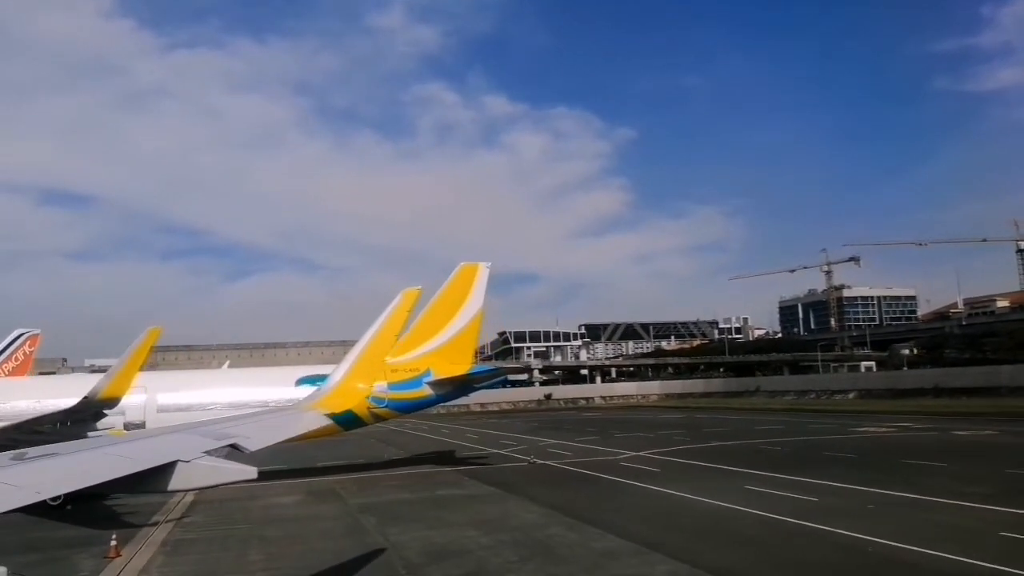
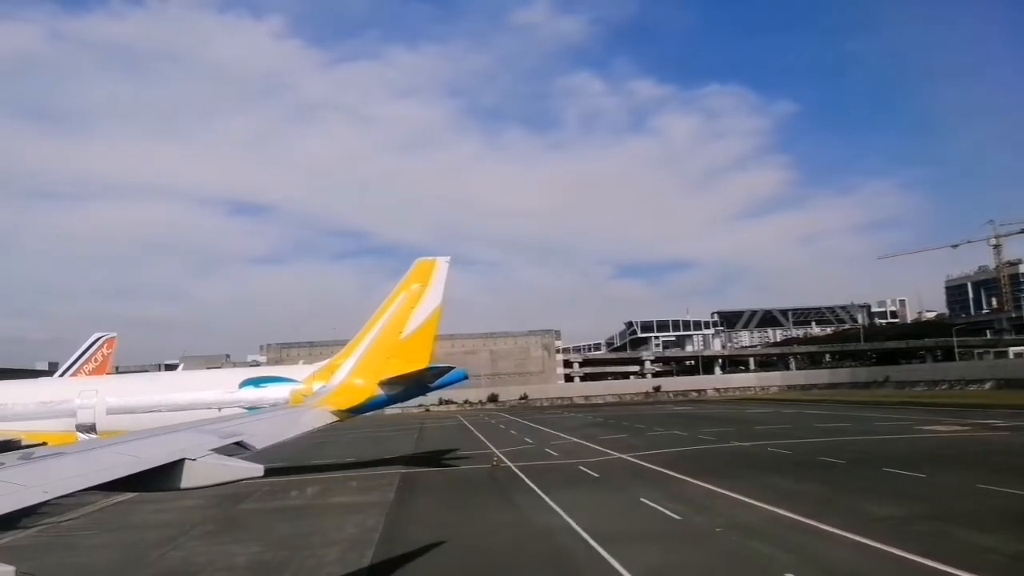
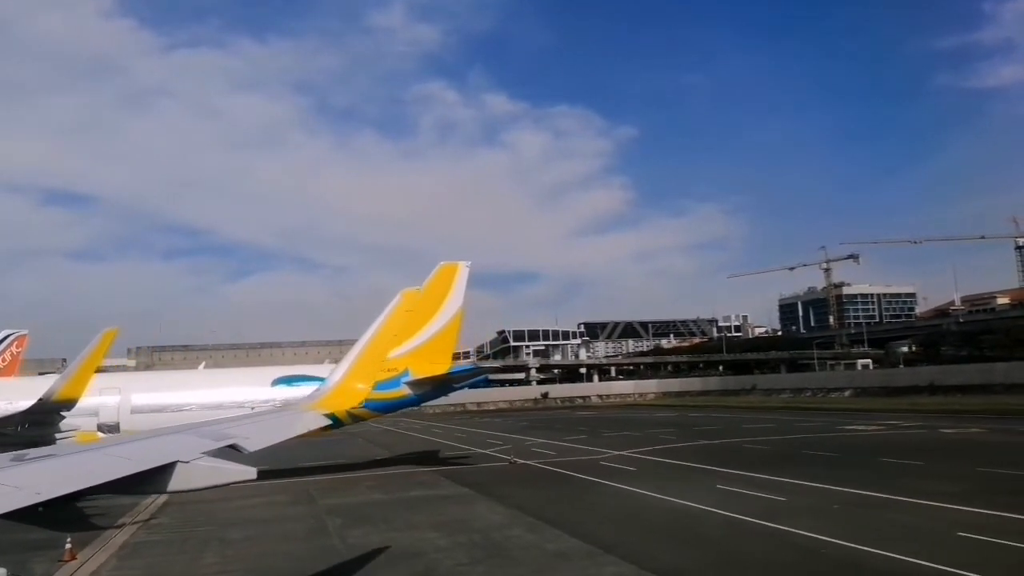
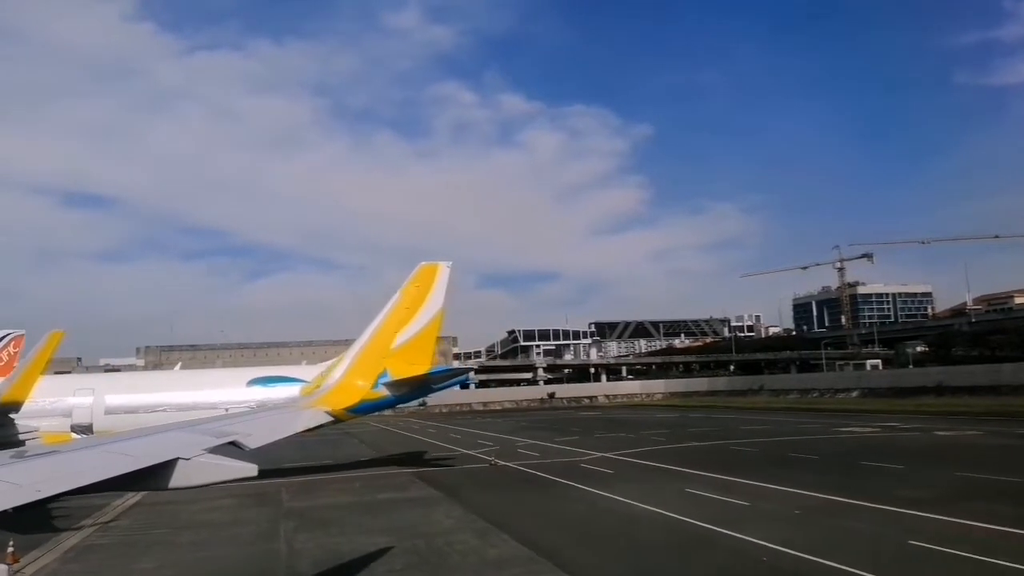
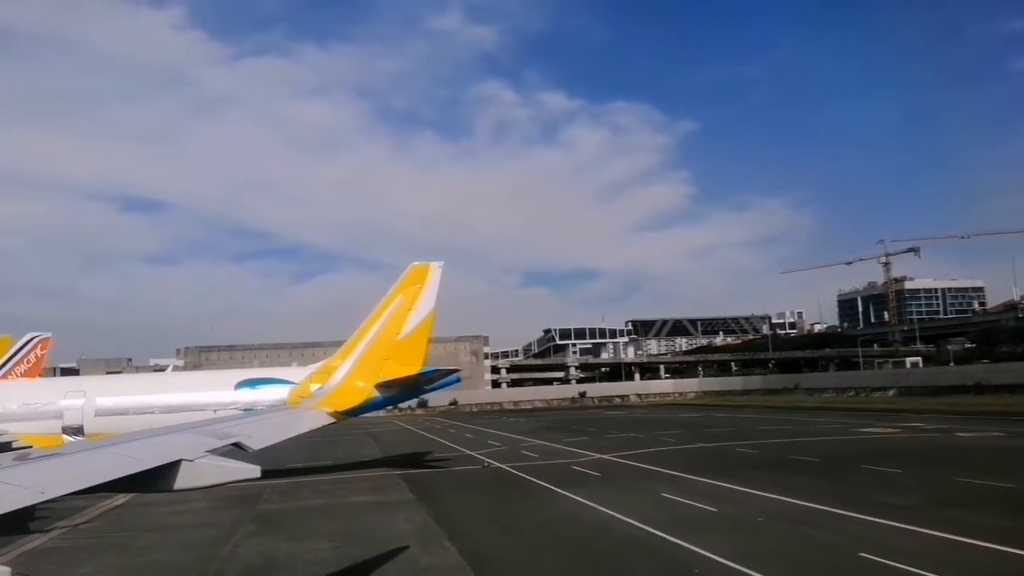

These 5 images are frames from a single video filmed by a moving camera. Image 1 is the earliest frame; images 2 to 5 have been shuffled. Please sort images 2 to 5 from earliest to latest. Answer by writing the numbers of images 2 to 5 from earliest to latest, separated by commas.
3, 4, 5, 2
